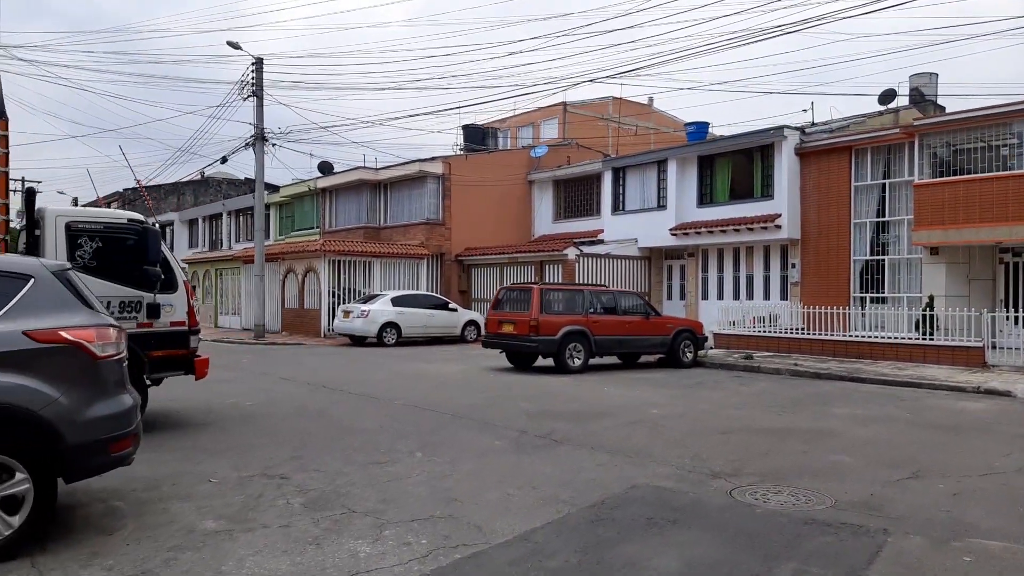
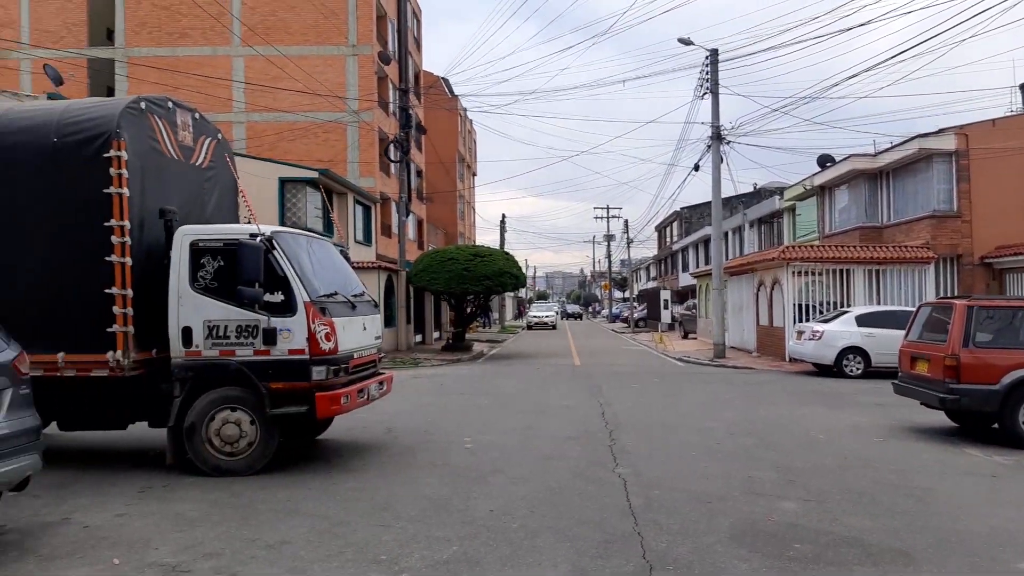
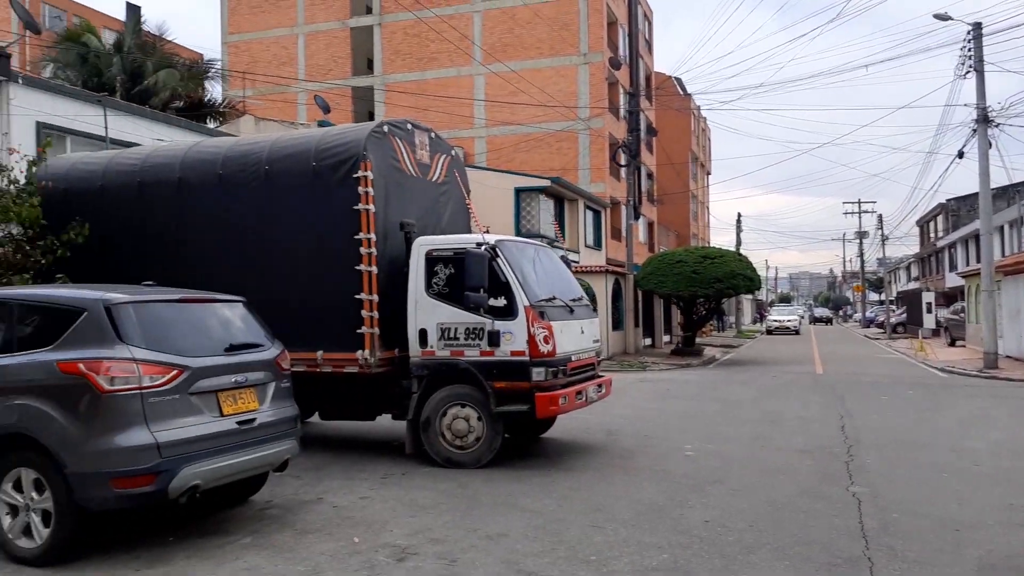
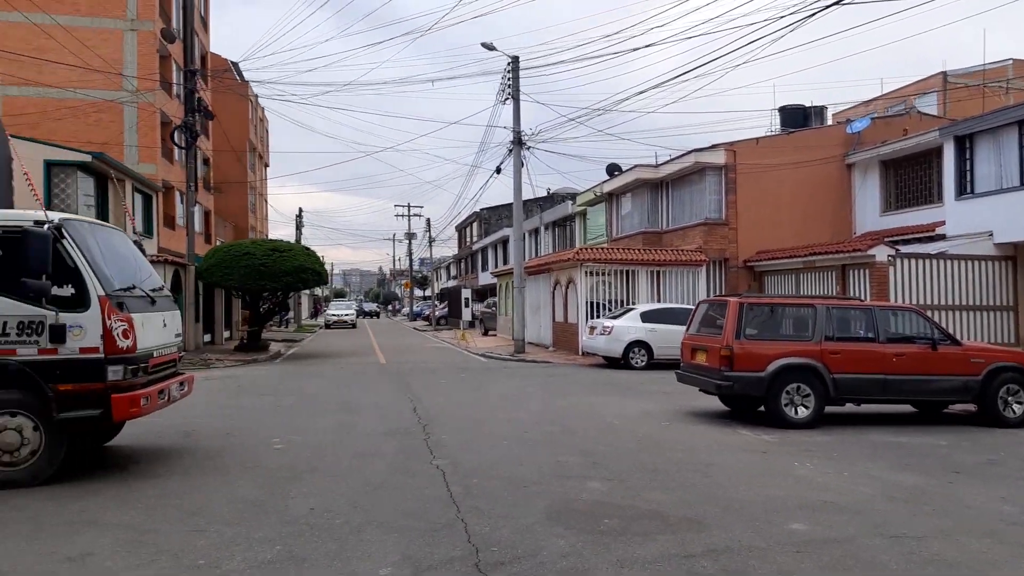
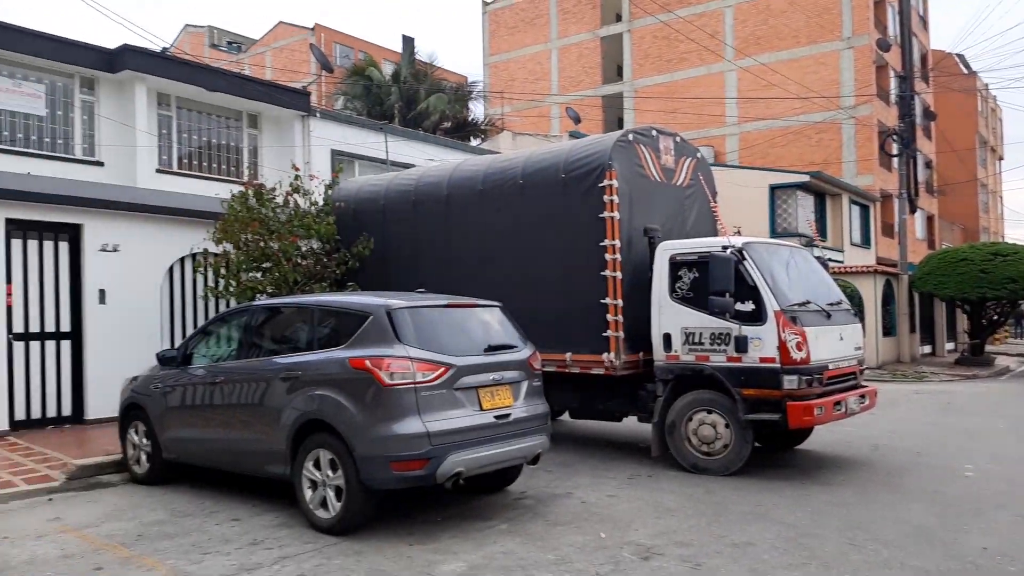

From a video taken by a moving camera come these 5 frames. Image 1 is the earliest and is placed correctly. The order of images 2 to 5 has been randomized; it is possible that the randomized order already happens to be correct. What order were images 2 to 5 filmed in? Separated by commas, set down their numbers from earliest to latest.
4, 2, 3, 5
